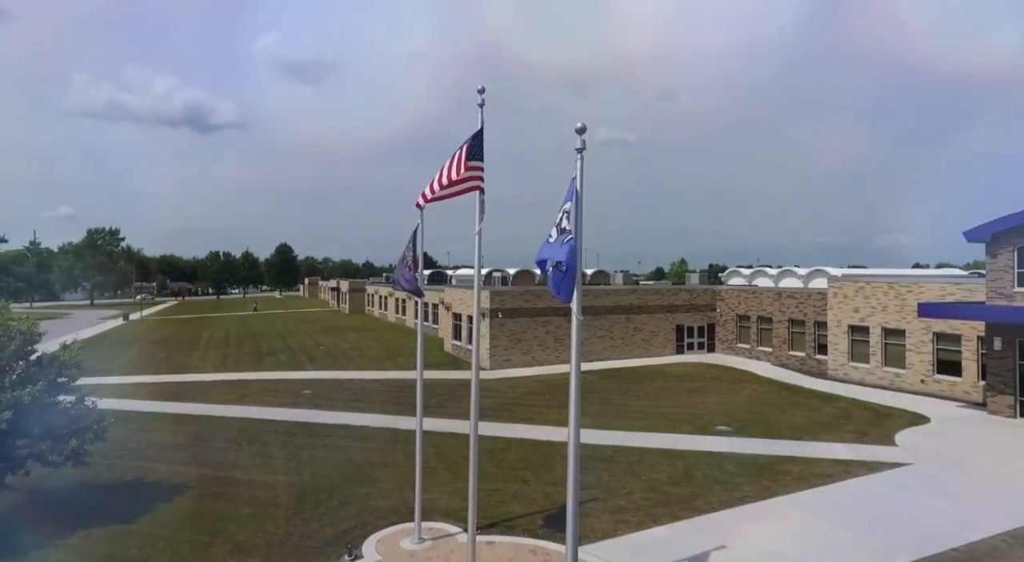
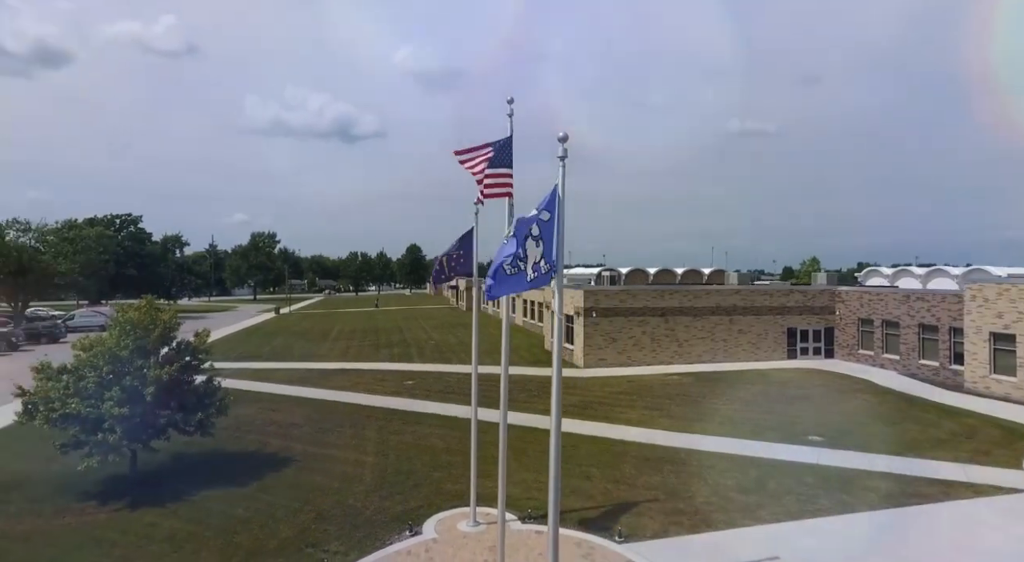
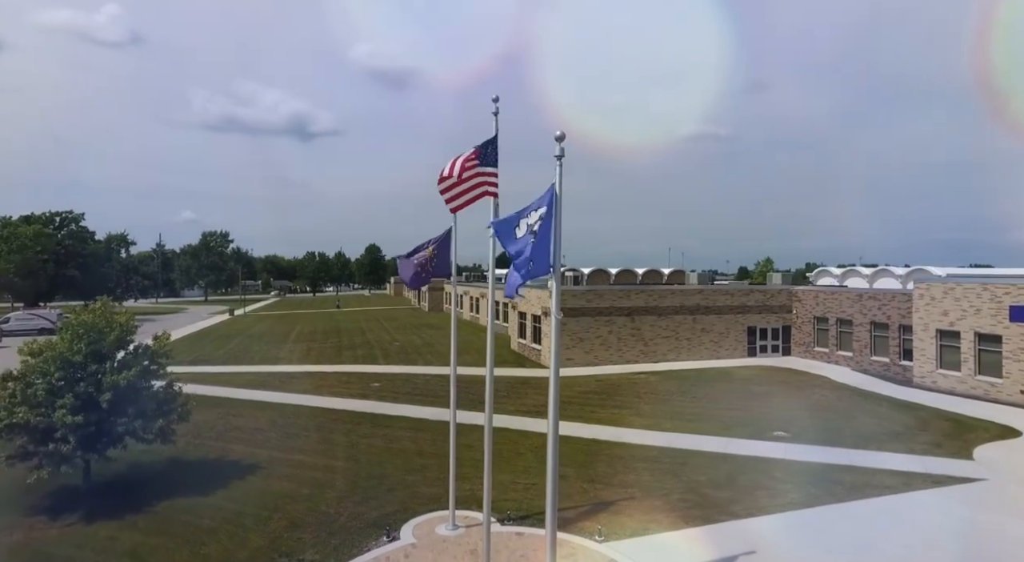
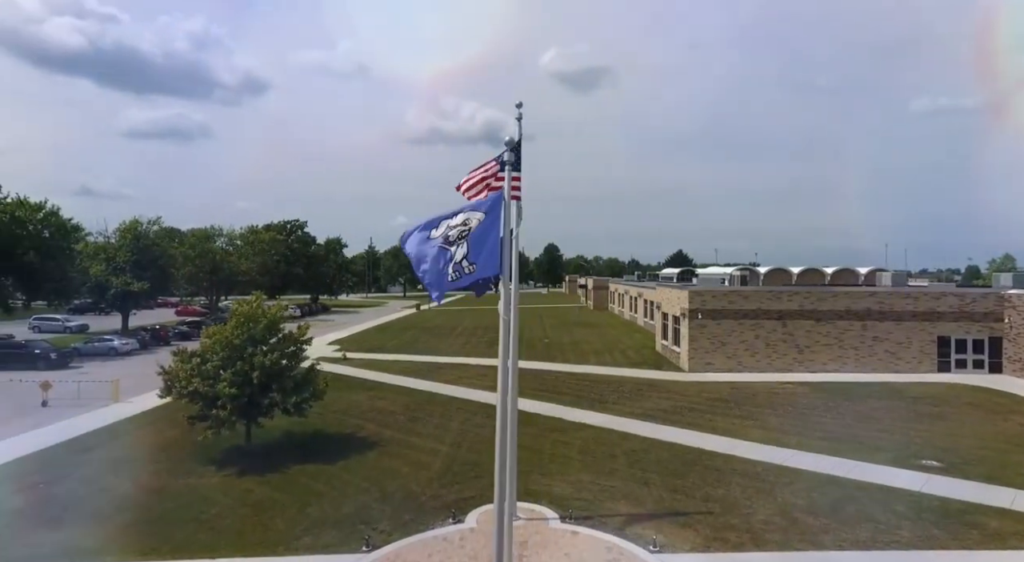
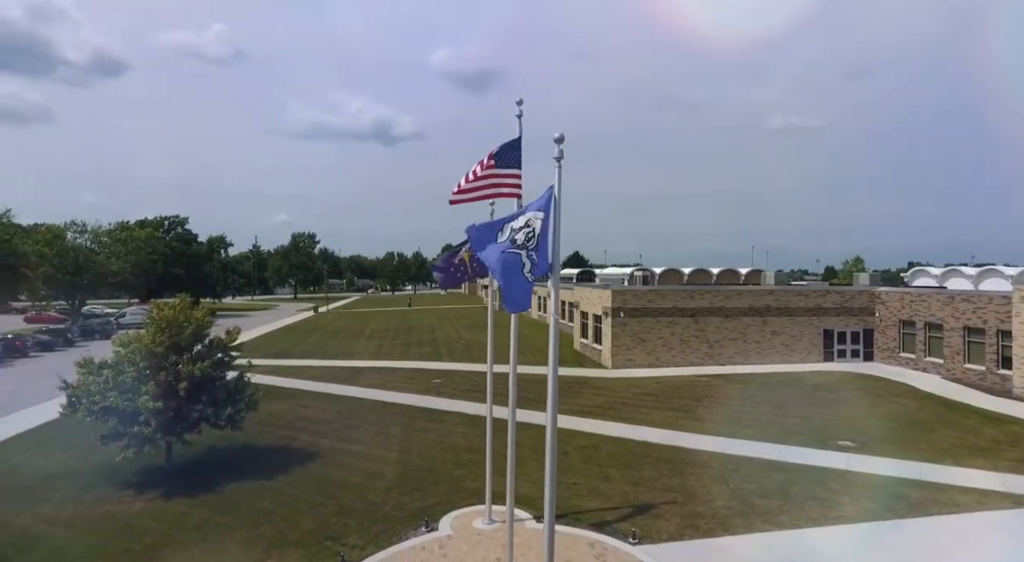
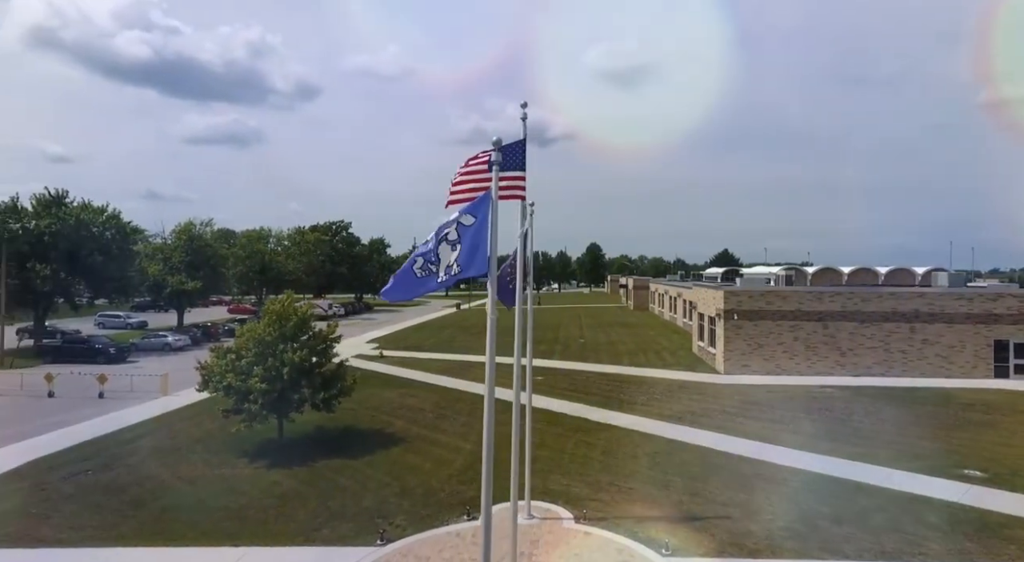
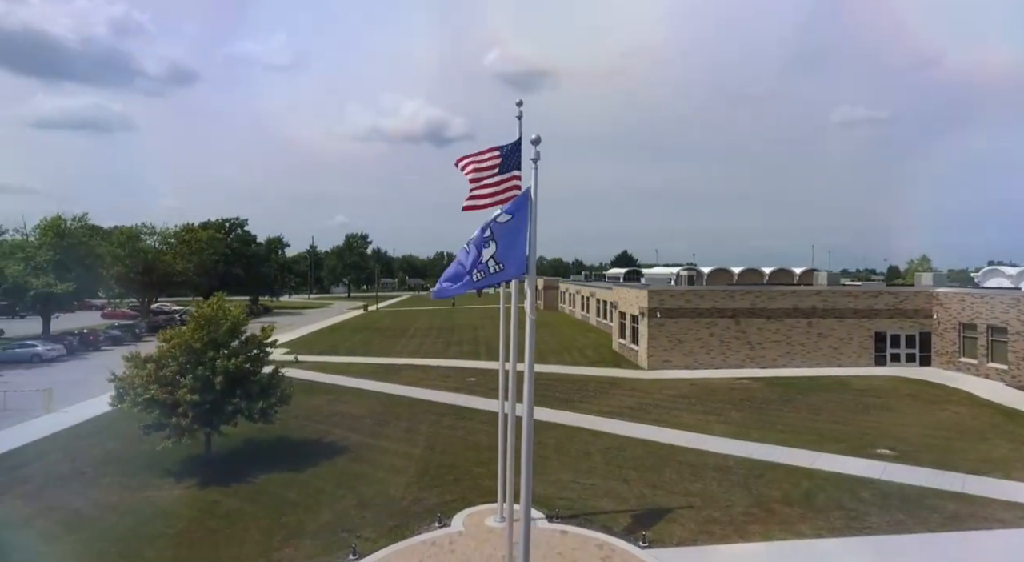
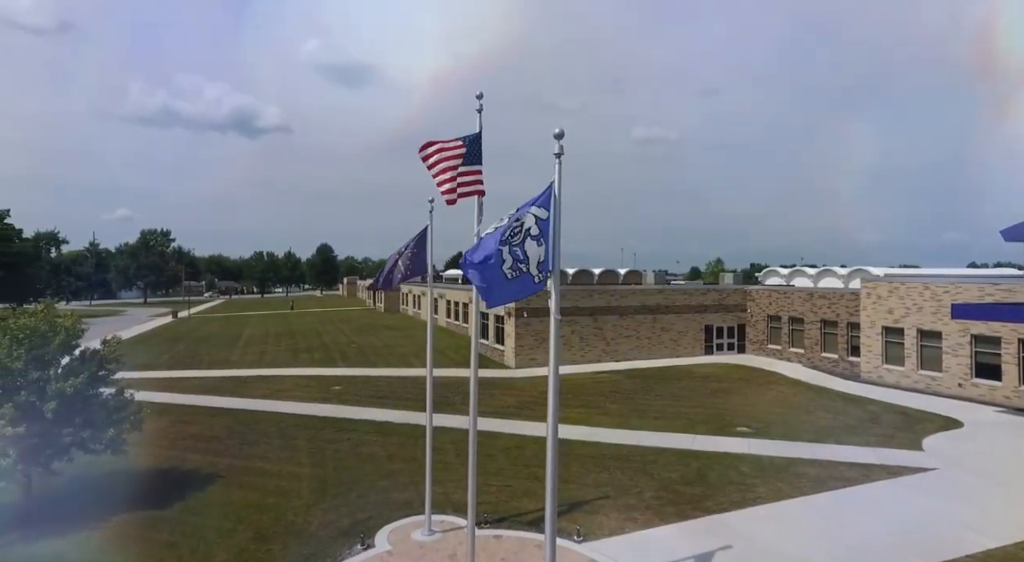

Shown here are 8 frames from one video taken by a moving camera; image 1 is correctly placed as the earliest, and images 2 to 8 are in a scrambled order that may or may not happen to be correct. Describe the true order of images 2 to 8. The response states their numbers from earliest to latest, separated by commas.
8, 3, 2, 5, 7, 4, 6
